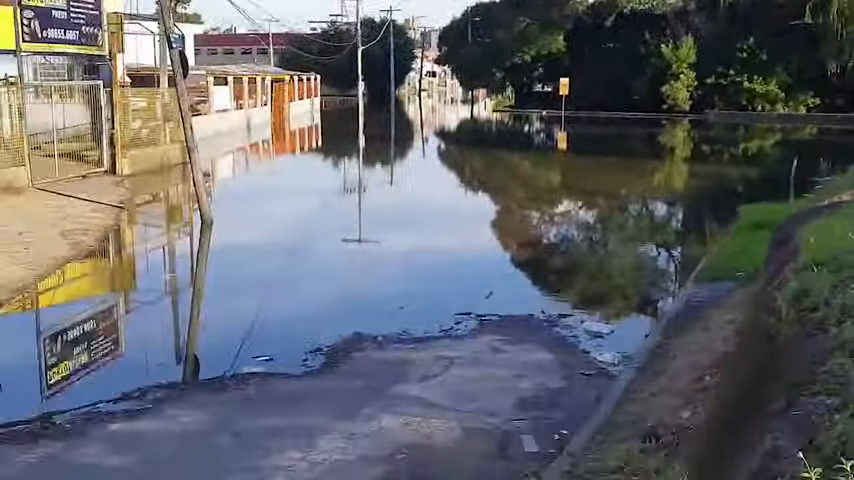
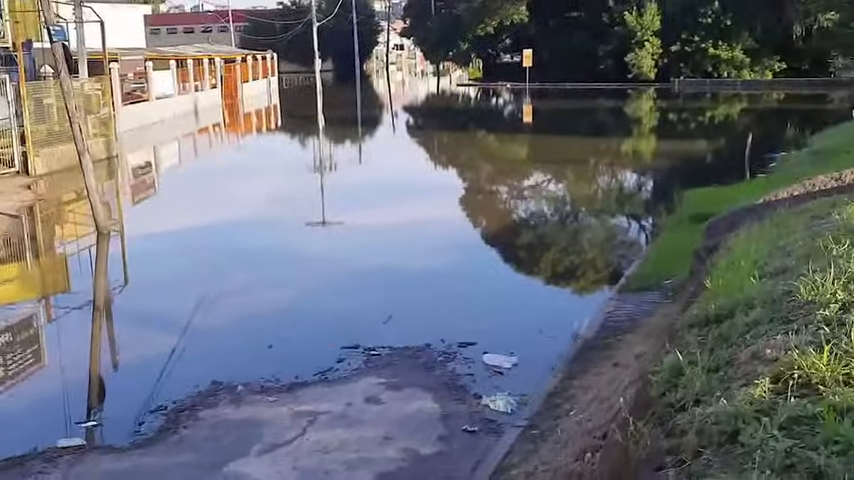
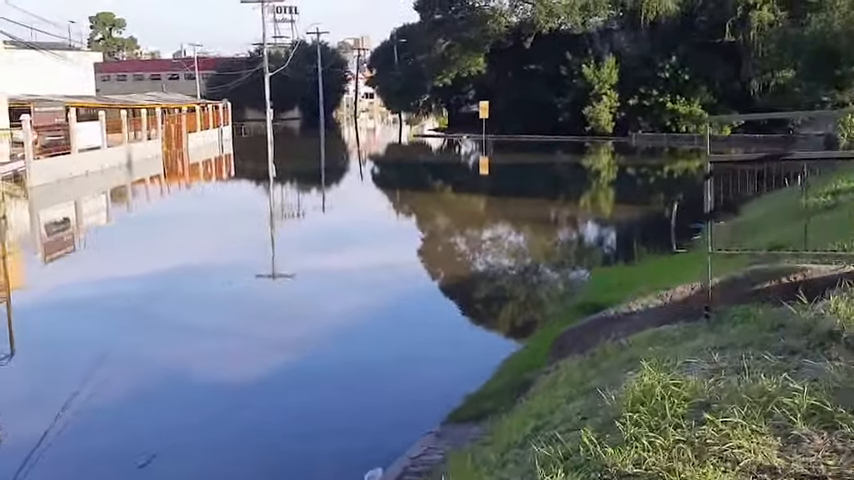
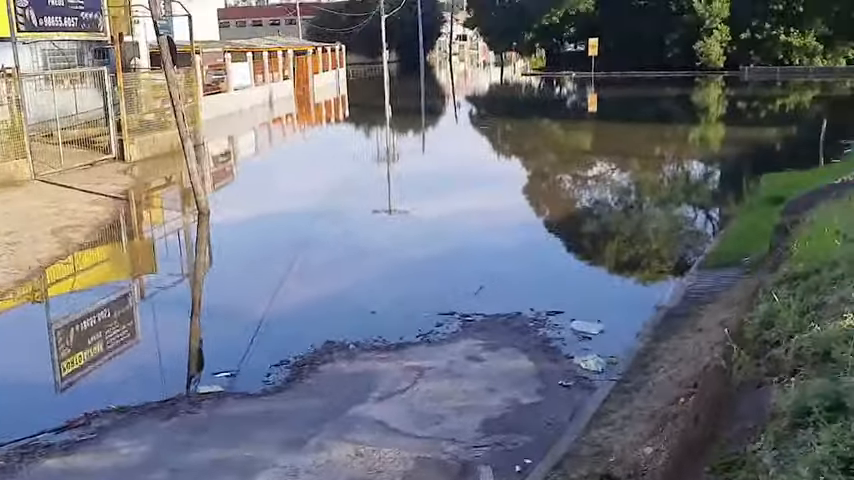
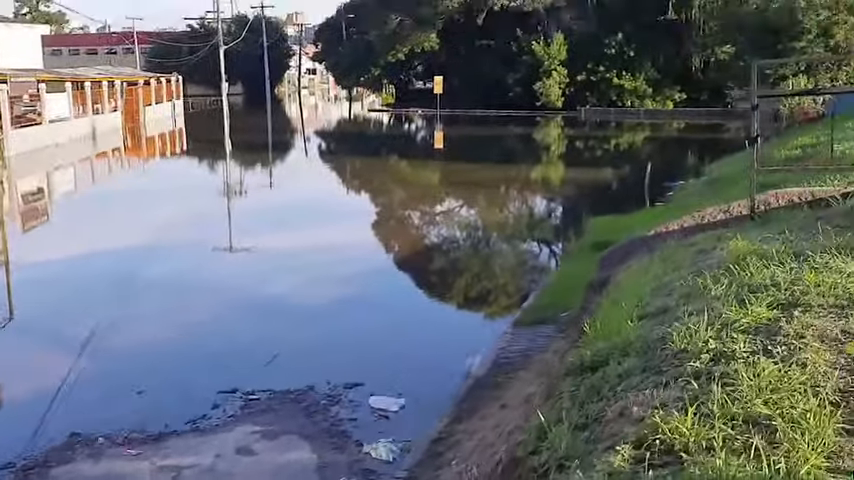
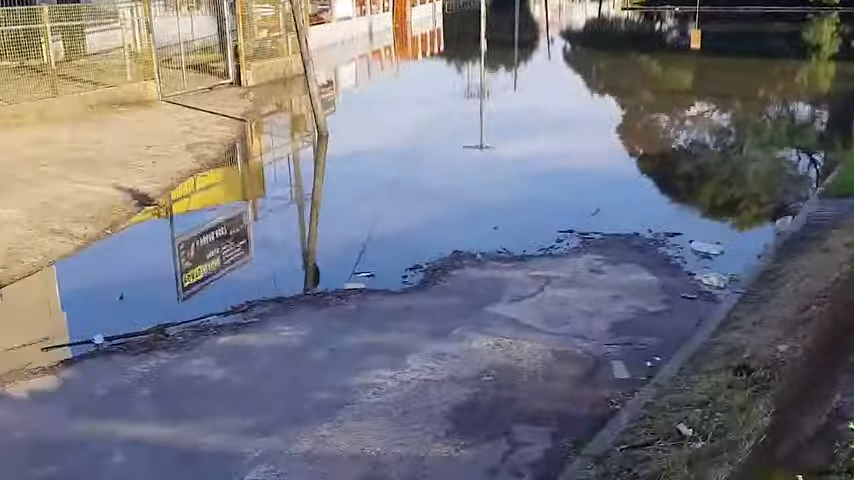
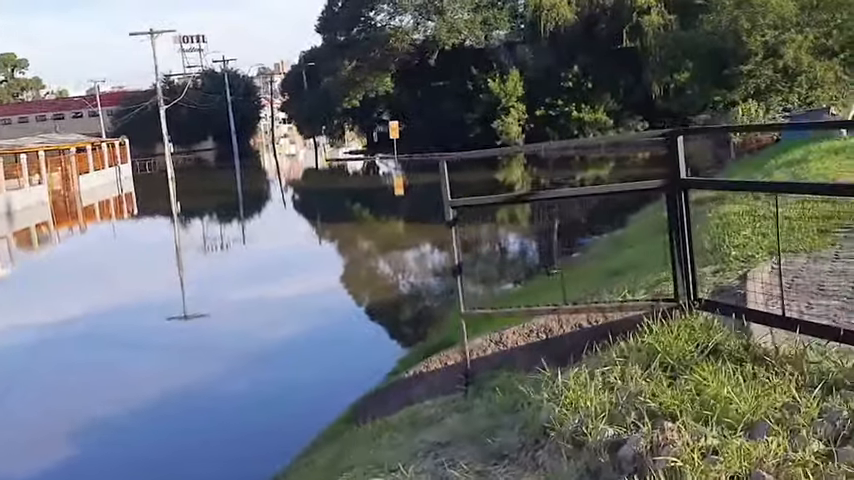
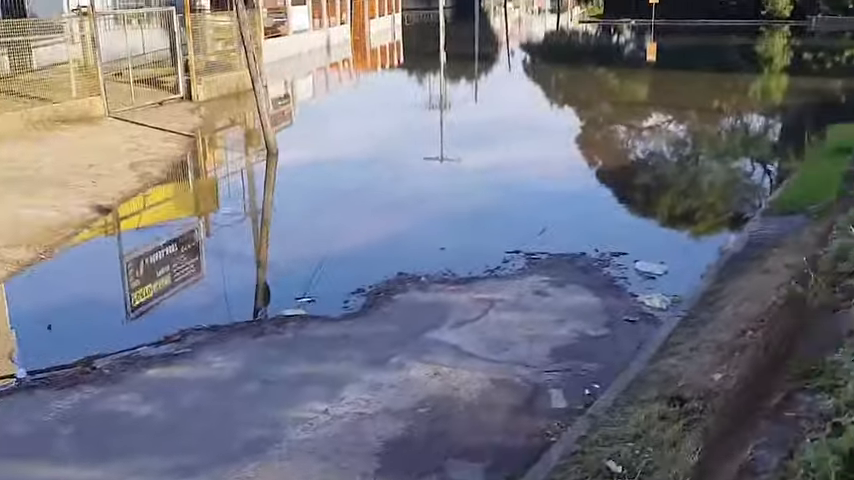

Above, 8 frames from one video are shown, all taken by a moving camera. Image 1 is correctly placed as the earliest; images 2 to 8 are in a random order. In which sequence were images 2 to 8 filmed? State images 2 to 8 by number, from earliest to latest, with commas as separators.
6, 8, 4, 2, 5, 3, 7
